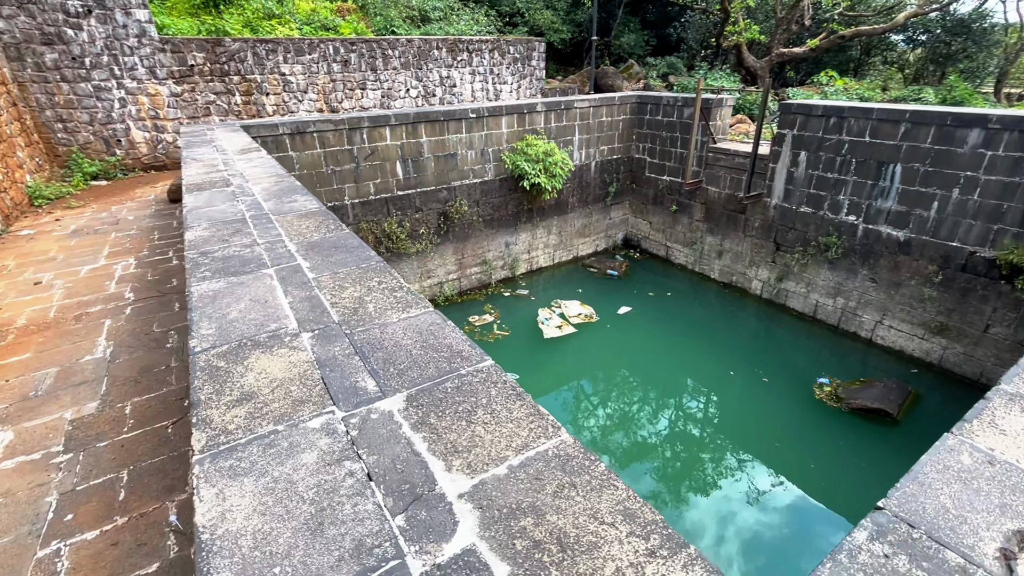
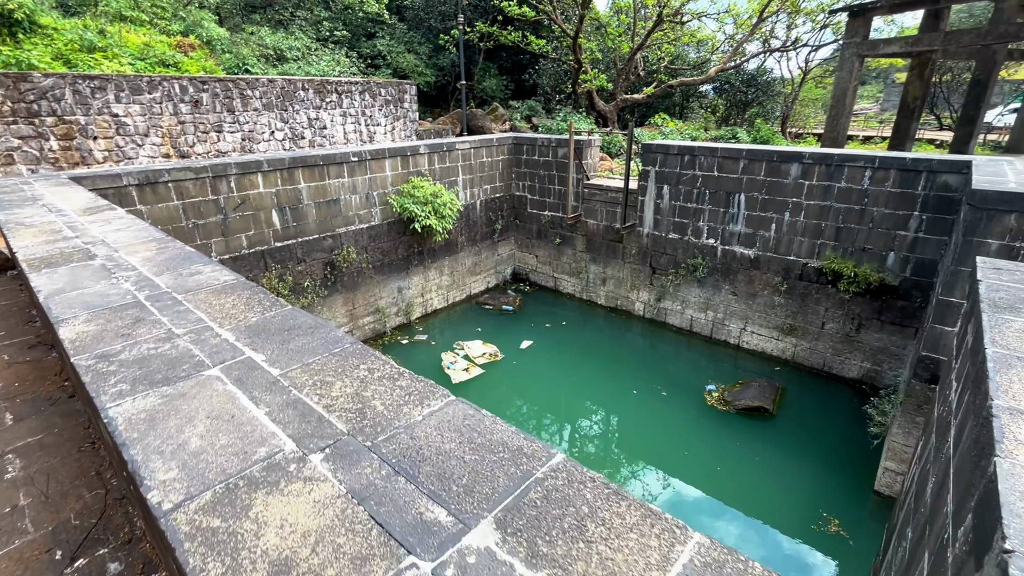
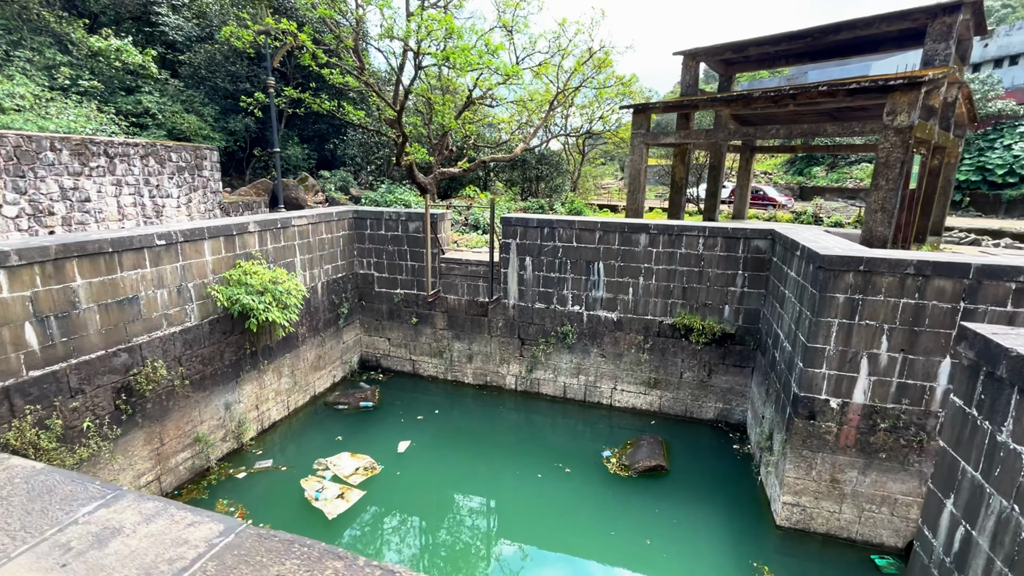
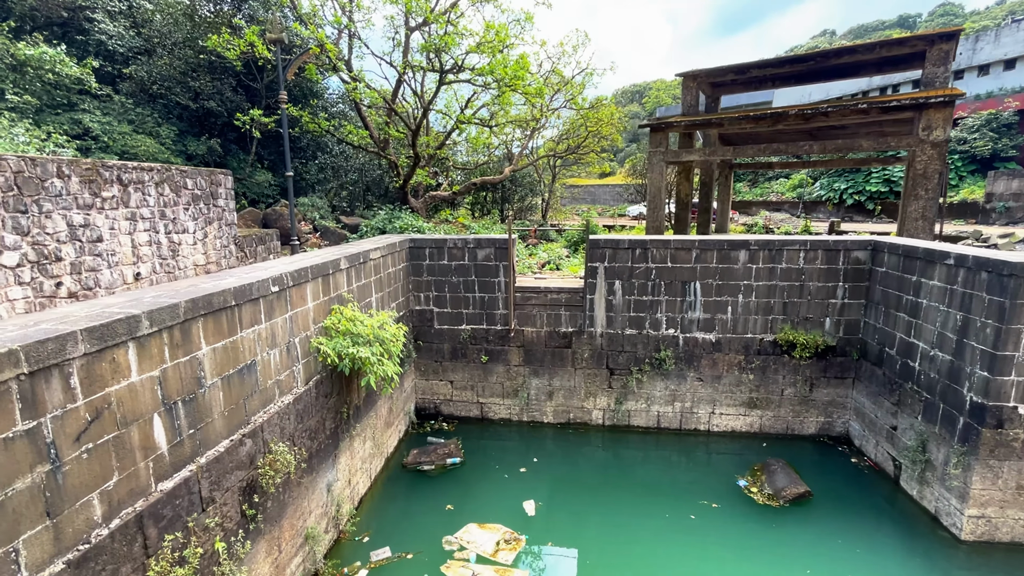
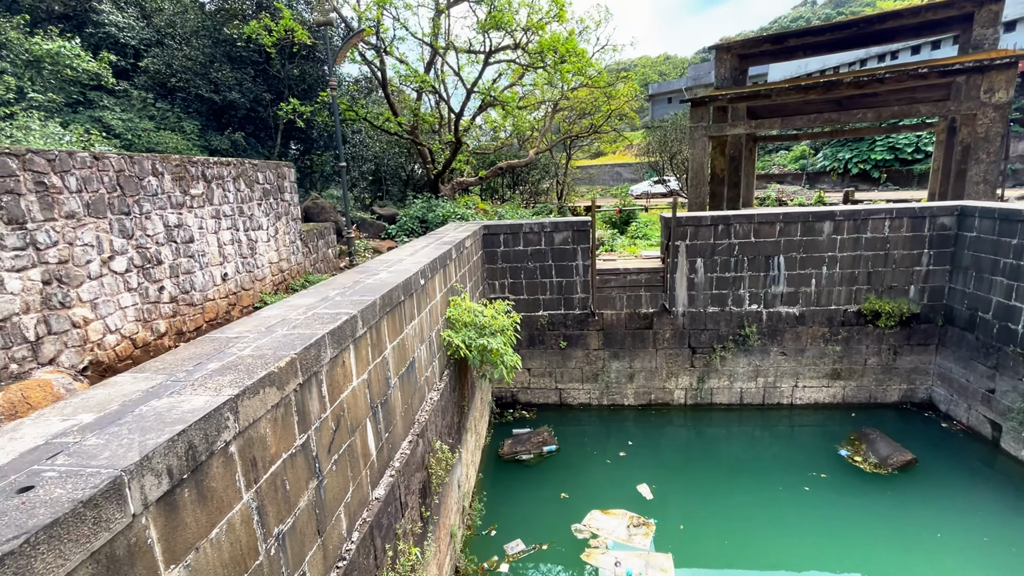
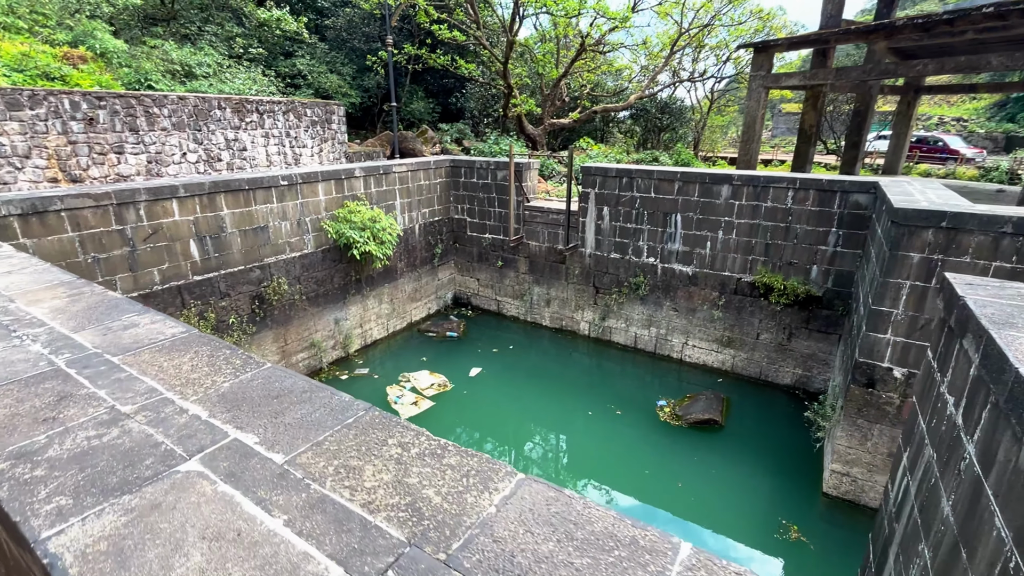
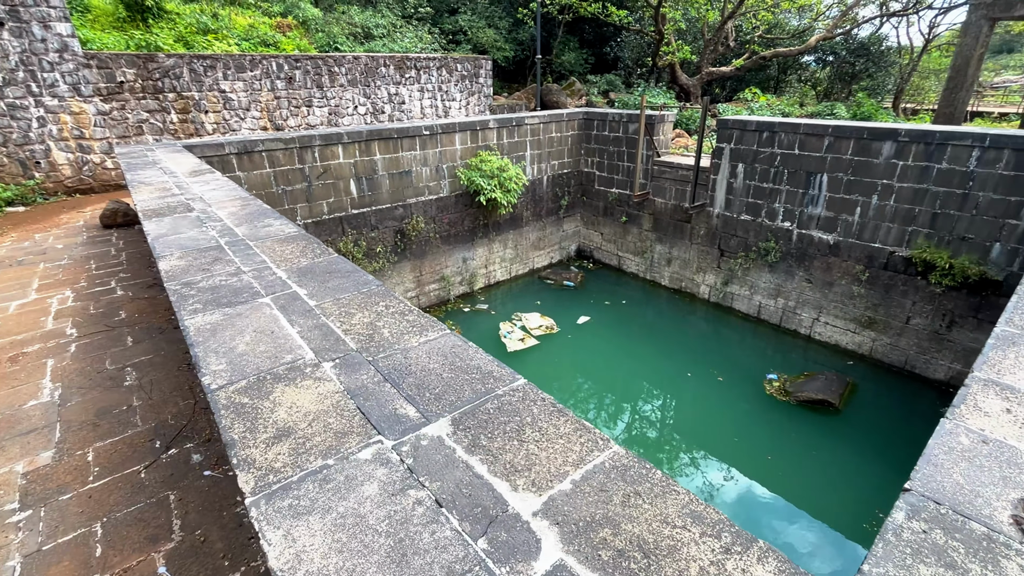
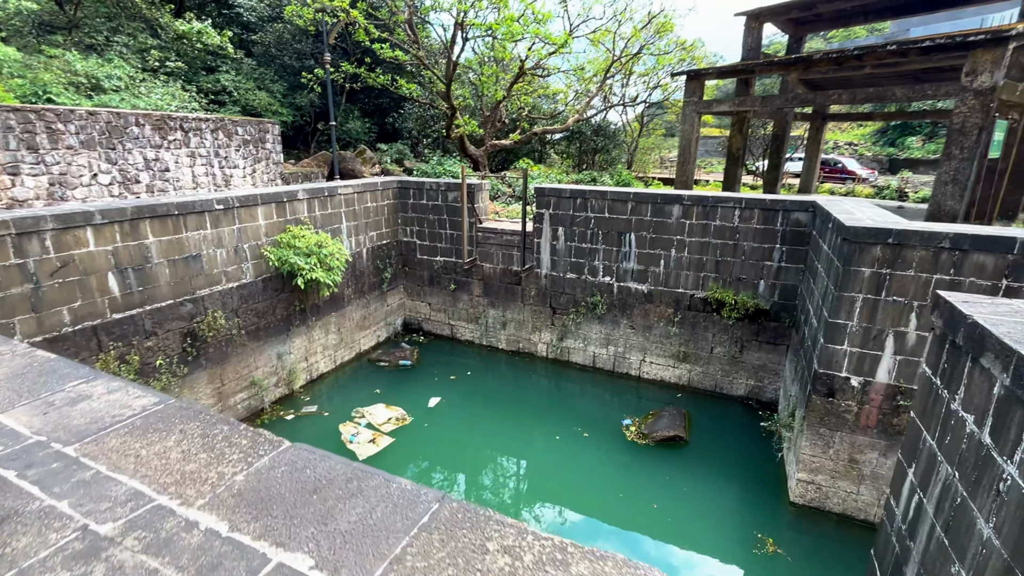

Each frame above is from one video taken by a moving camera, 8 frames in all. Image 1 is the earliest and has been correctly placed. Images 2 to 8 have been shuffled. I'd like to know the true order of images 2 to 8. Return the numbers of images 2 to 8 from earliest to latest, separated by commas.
7, 2, 6, 8, 3, 4, 5
